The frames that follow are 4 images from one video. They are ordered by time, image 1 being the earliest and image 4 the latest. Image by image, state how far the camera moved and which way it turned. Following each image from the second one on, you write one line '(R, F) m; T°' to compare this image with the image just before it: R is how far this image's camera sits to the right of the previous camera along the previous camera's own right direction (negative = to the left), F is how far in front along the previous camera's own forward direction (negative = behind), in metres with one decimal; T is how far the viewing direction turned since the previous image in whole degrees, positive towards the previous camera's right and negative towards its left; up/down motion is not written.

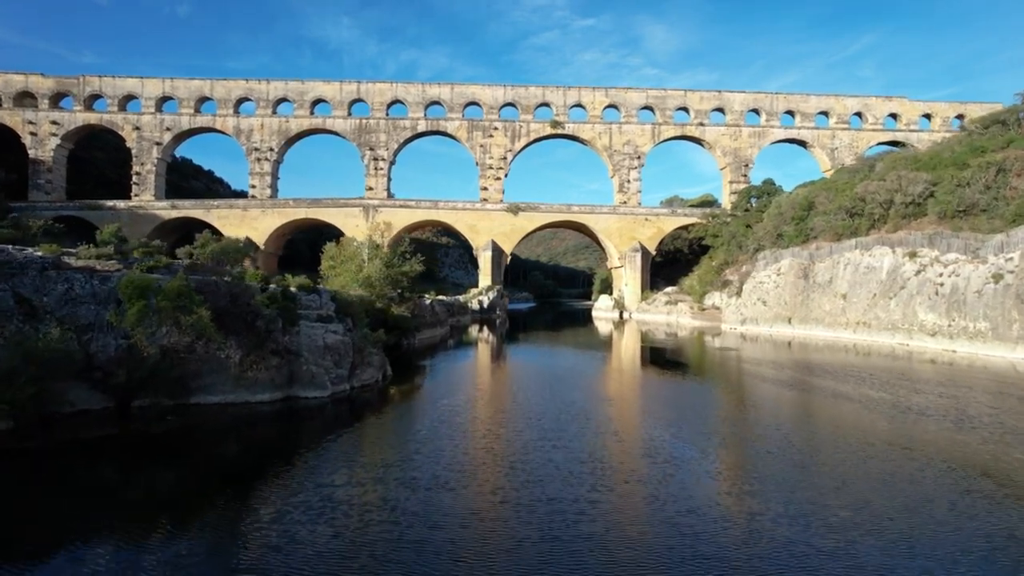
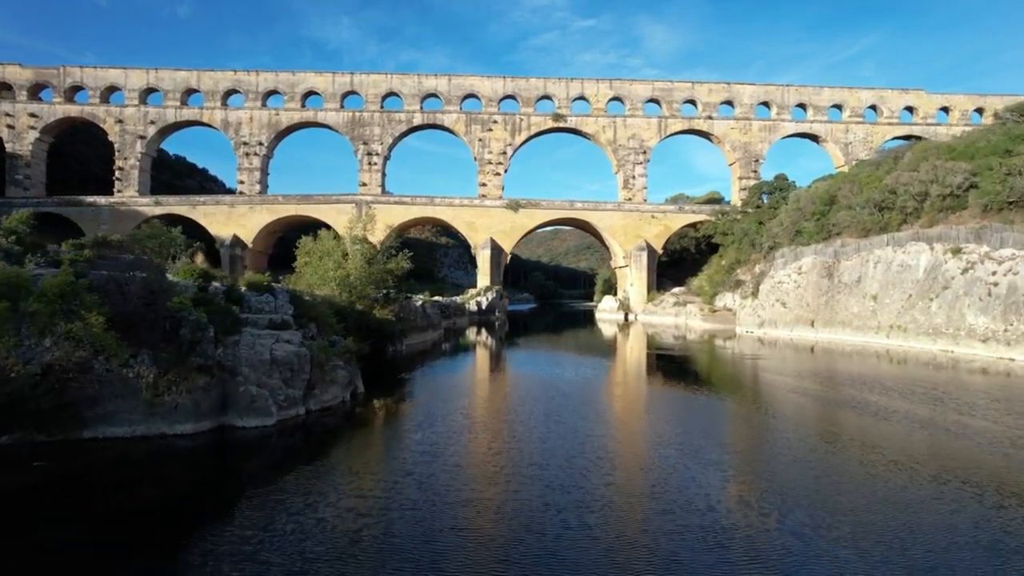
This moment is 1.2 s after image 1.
(0.0, +1.9) m; 0°
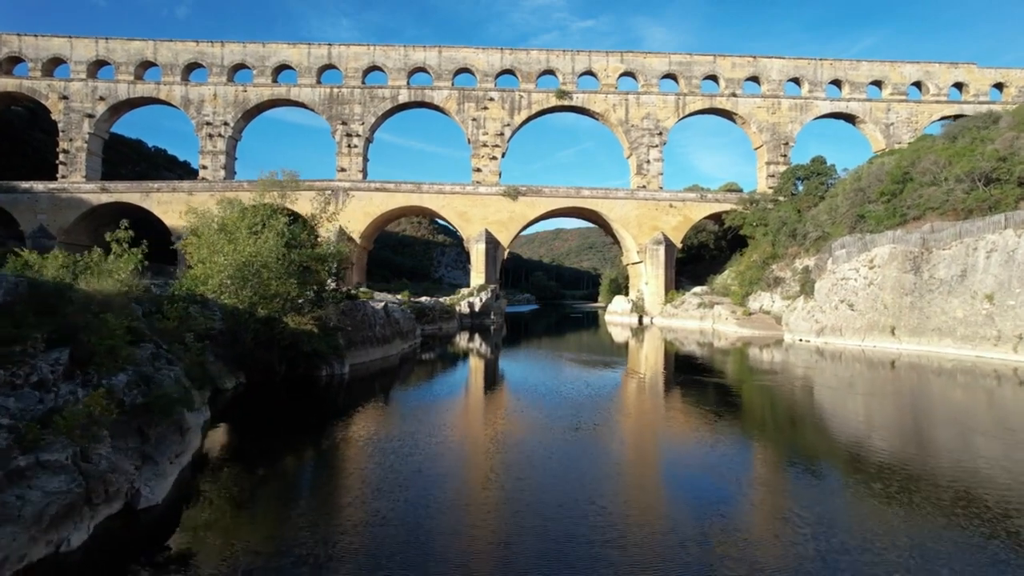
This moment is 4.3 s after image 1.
(+0.1, +5.0) m; 0°
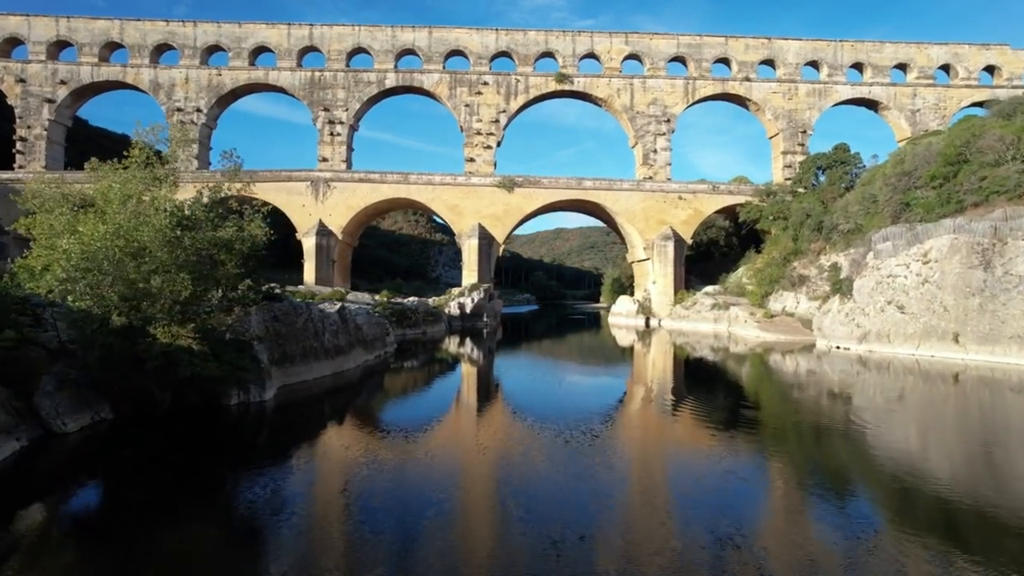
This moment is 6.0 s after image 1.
(+0.3, +2.8) m; 0°
